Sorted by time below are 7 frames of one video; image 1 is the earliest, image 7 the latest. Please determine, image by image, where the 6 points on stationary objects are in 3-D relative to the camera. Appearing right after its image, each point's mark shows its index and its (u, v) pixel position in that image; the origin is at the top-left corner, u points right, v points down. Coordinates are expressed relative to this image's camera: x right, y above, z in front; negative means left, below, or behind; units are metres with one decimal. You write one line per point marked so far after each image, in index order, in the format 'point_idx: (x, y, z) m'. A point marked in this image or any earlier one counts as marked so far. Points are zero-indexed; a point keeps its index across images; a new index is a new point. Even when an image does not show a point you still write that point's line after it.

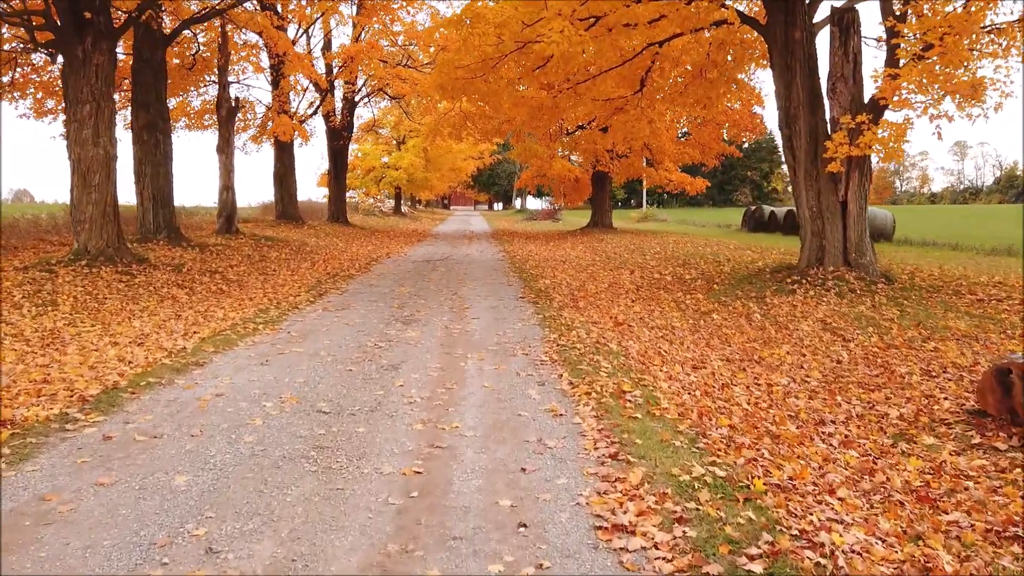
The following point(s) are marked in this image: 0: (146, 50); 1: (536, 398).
0: (-6.8, +4.4, +13.5) m
1: (+0.2, -0.7, +4.9) m
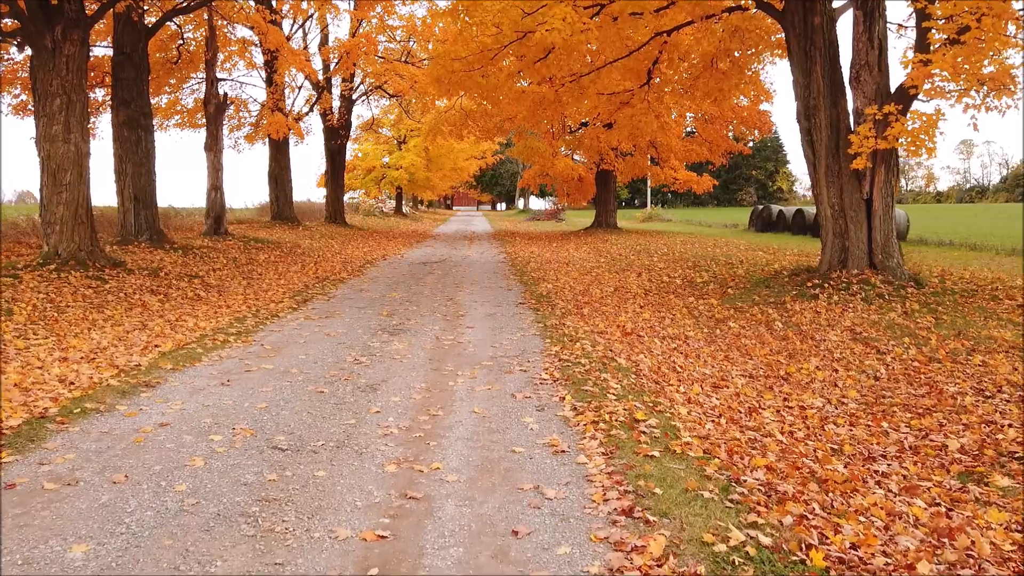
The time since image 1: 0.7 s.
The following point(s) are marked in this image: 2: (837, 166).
0: (-6.8, +4.3, +12.8) m
1: (+0.1, -0.8, +4.1) m
2: (+4.3, +1.6, +9.6) m
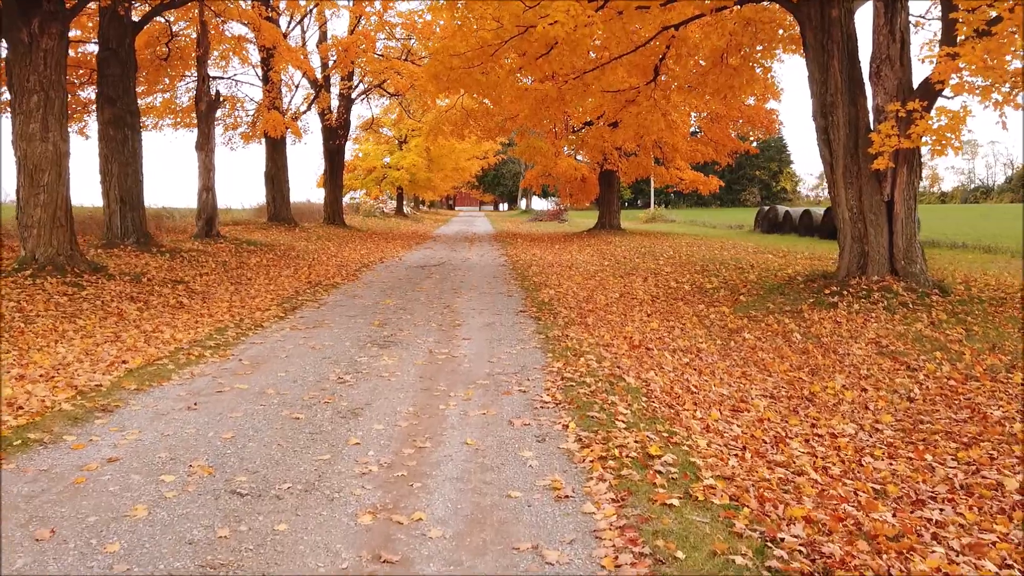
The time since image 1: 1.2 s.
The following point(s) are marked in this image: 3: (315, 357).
0: (-6.7, +4.2, +12.3) m
1: (+0.1, -0.9, +3.6) m
2: (+4.3, +1.5, +9.1) m
3: (-1.7, -0.6, +6.2) m
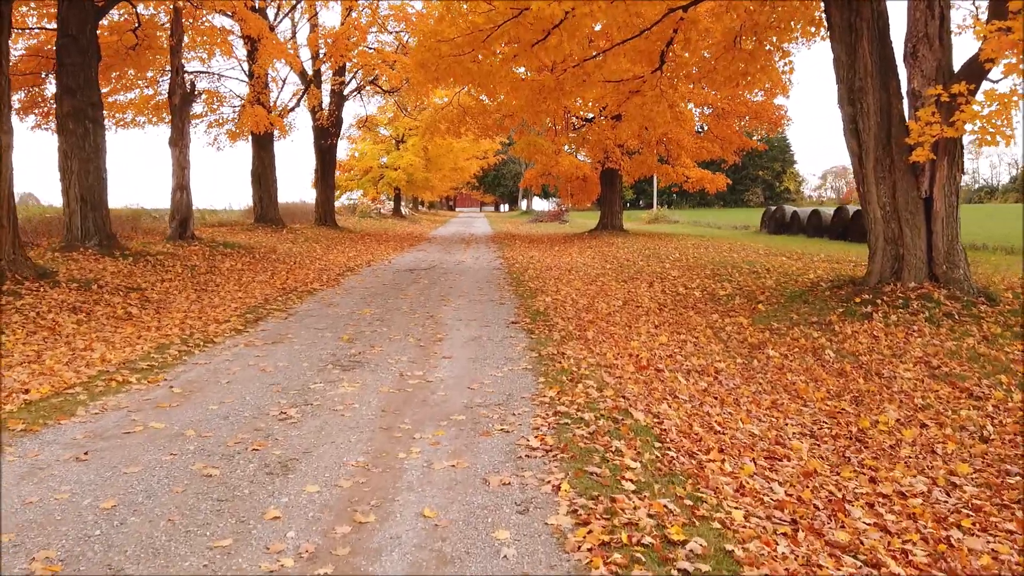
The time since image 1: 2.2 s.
0: (-6.9, +4.1, +11.4) m
1: (0.0, -1.0, +2.6) m
2: (+4.2, +1.4, +8.1) m
3: (-1.8, -0.7, +5.2) m
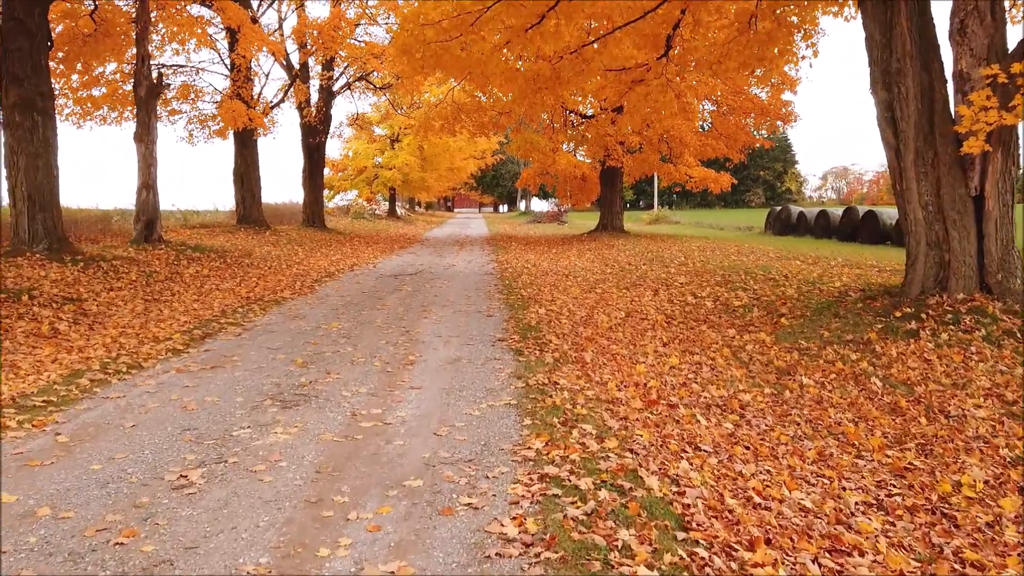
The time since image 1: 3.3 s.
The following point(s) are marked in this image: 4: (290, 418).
0: (-7.0, +4.0, +10.3) m
1: (-0.1, -1.1, +1.6) m
2: (+4.1, +1.3, +7.1) m
3: (-1.9, -0.8, +4.1) m
4: (-1.3, -0.8, +4.3) m
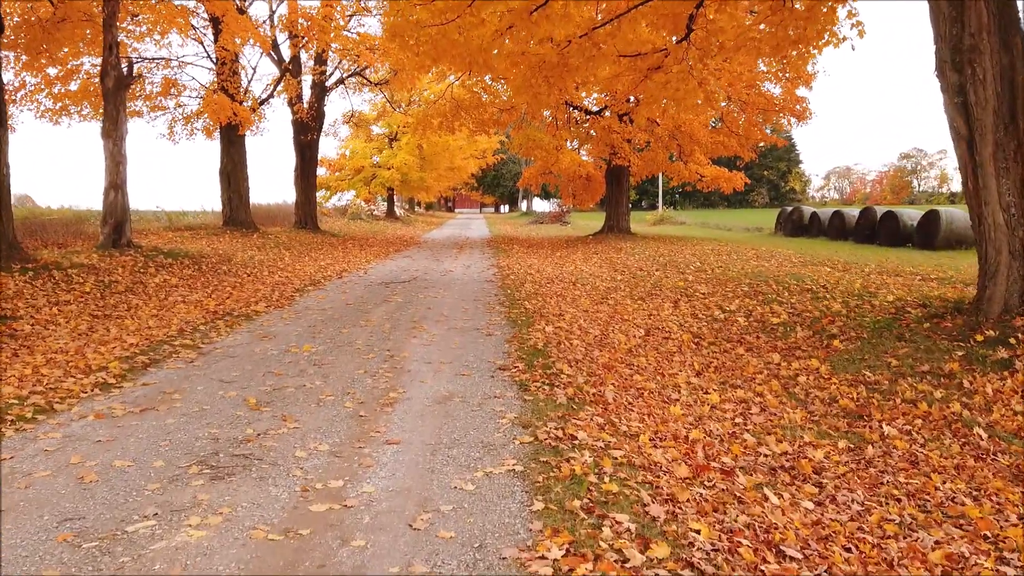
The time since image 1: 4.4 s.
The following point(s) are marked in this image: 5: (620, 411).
0: (-7.0, +3.8, +9.2) m
1: (-0.1, -1.2, +0.4) m
2: (+4.1, +1.2, +5.9) m
3: (-1.9, -0.9, +3.0) m
4: (-1.3, -0.9, +3.2) m
5: (+0.7, -0.8, +4.6) m
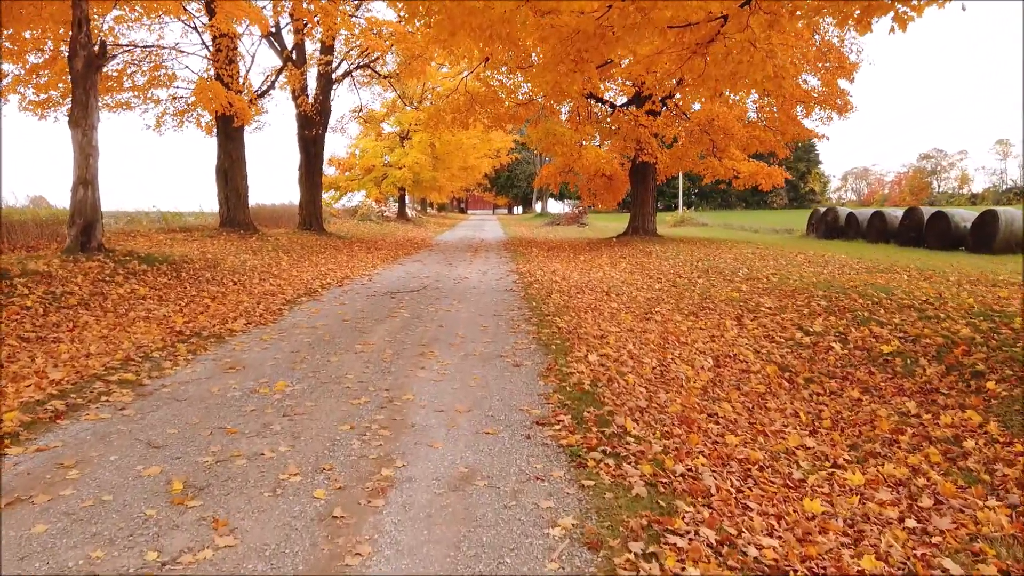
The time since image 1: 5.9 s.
0: (-6.6, +3.7, +7.7) m
1: (0.0, -1.3, -1.1) m
2: (+4.3, +1.0, +4.3) m
3: (-1.7, -1.1, +1.5) m
4: (-1.1, -1.0, +1.7) m
5: (+0.9, -0.9, +3.0) m
